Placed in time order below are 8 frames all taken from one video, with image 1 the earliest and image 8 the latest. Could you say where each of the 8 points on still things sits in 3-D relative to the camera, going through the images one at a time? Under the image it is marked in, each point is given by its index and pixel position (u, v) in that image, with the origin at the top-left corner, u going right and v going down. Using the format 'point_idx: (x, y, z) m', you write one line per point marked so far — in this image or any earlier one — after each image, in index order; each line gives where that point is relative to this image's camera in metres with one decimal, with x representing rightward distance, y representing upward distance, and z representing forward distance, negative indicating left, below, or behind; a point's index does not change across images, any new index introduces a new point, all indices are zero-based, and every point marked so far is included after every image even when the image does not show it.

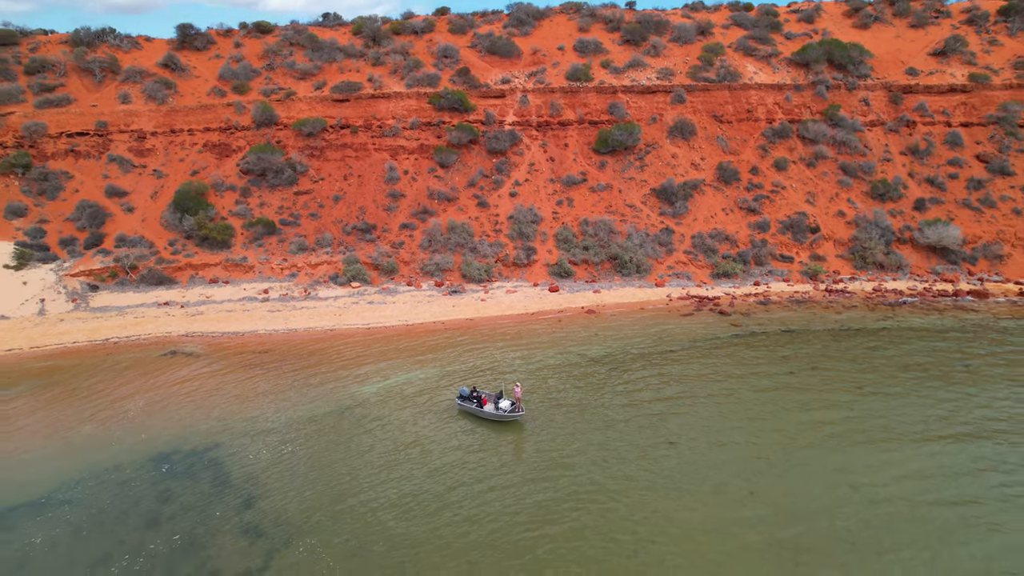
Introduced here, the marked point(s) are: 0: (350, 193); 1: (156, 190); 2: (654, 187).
0: (-2.9, +1.7, +12.0) m
1: (-6.3, +1.8, +11.9) m
2: (+2.5, +1.8, +12.1) m
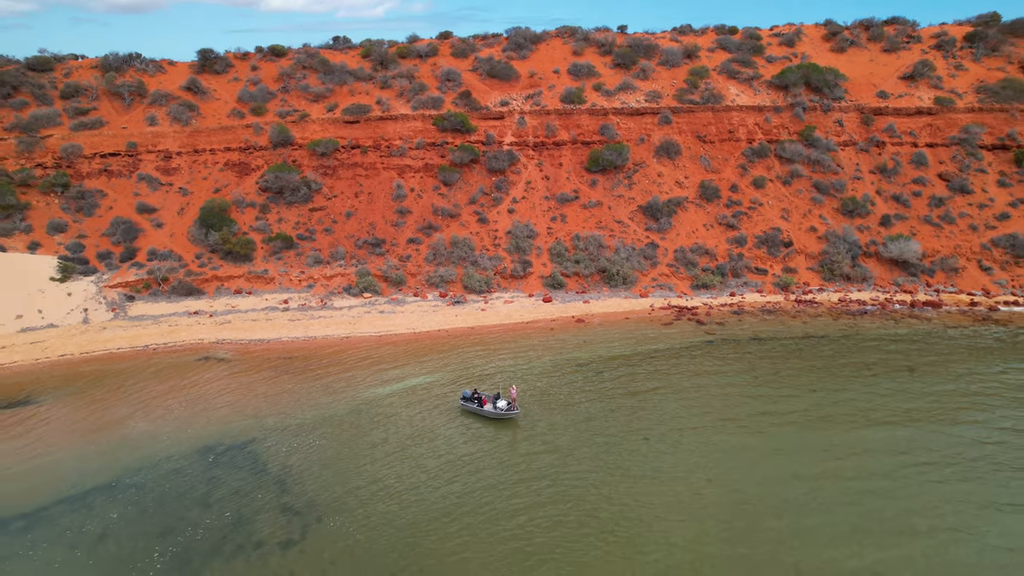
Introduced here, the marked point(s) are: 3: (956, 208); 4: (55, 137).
0: (-2.9, +1.5, +13.0) m
1: (-6.3, +1.6, +12.9) m
2: (+2.5, +1.6, +13.1) m
3: (+8.4, +1.5, +12.7) m
4: (-8.9, +2.9, +13.2) m
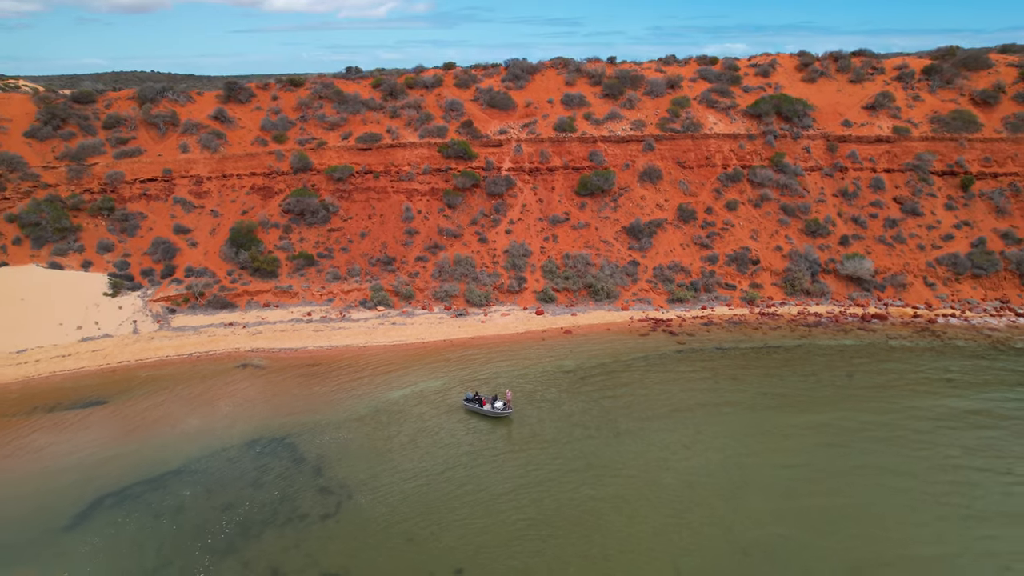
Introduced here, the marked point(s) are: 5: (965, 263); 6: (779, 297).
0: (-3.0, +1.3, +14.5) m
1: (-6.4, +1.3, +14.4) m
2: (+2.4, +1.4, +14.5) m
3: (+8.3, +1.3, +14.2) m
4: (-8.9, +2.7, +14.7) m
5: (+9.0, +0.5, +13.4) m
6: (+5.2, -0.2, +13.2) m
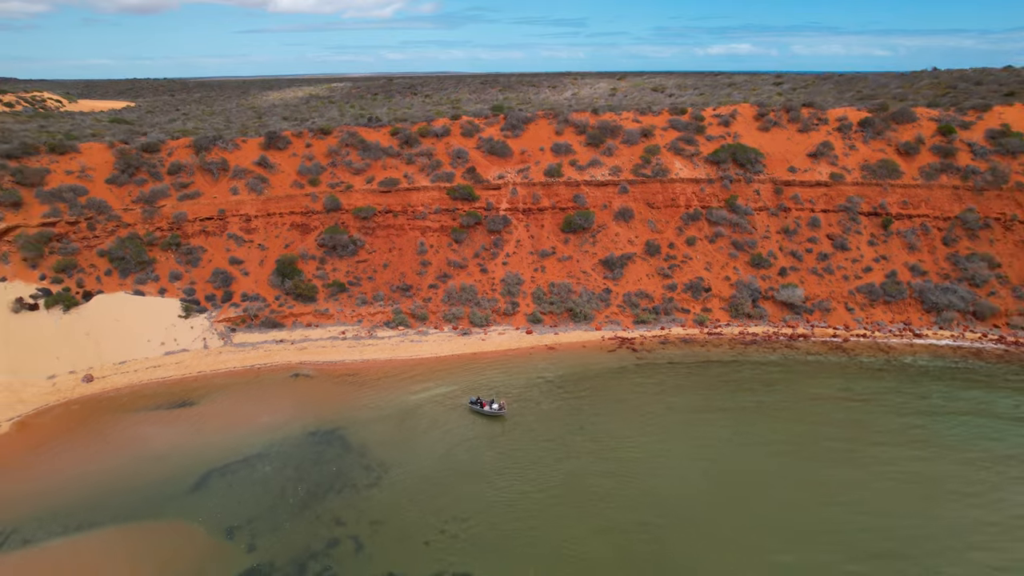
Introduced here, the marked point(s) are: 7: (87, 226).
0: (-3.1, +0.7, +17.5) m
1: (-6.5, +0.8, +17.4) m
2: (+2.3, +0.8, +17.5) m
3: (+8.2, +0.7, +17.1) m
4: (-9.0, +2.2, +17.7) m
5: (+8.9, 0.0, +16.3) m
6: (+5.1, -0.7, +16.2) m
7: (-10.5, +1.6, +16.7) m
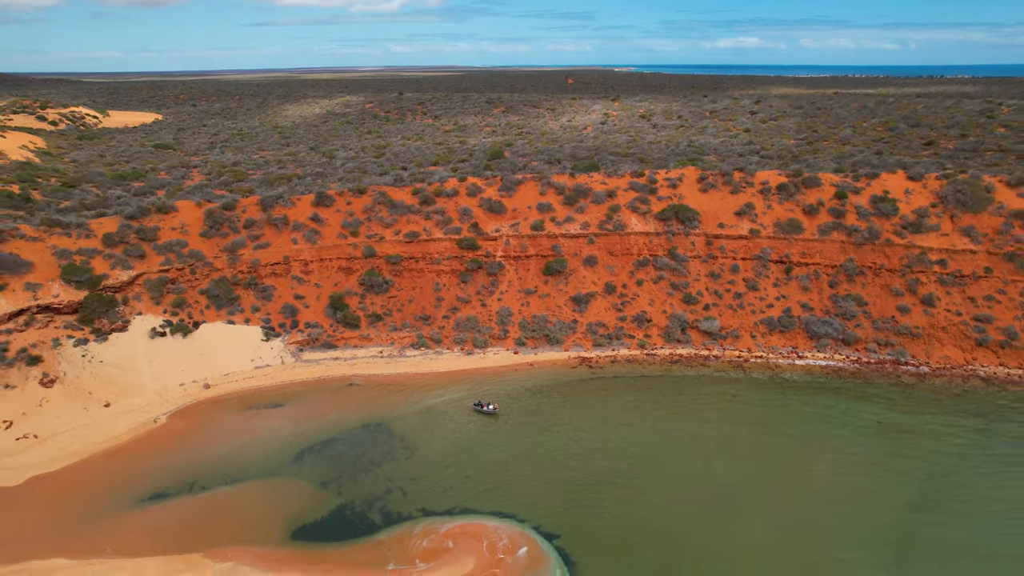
0: (-3.3, -0.3, +23.4) m
1: (-6.7, -0.2, +23.3) m
2: (+2.1, -0.2, +23.3) m
3: (+8.0, -0.4, +22.9) m
4: (-9.3, +1.2, +23.6) m
5: (+8.6, -1.1, +22.1) m
6: (+4.8, -1.8, +21.9) m
7: (-10.8, +0.6, +22.6) m
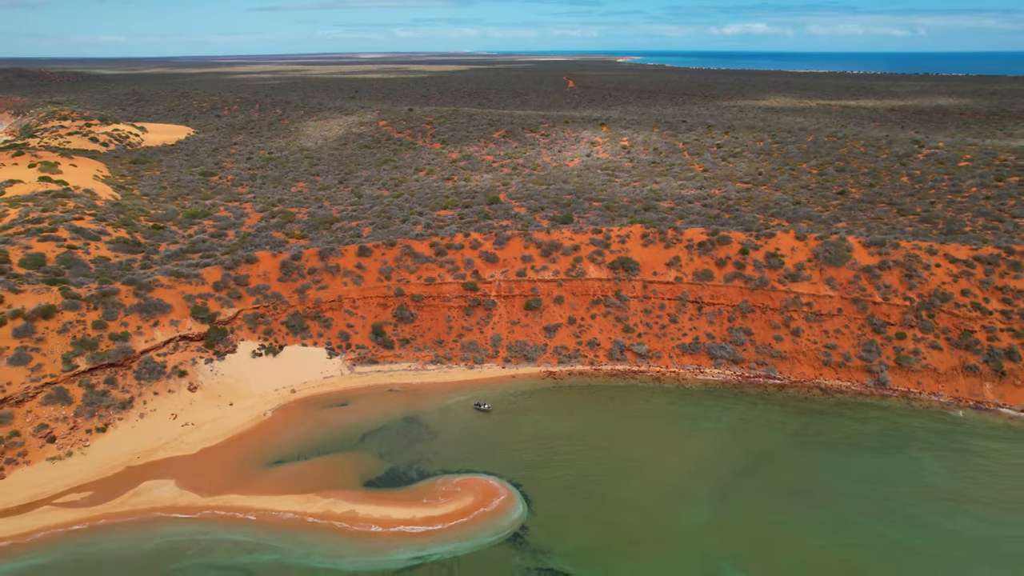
0: (-3.8, -1.8, +32.6) m
1: (-7.2, -1.7, +32.6) m
2: (+1.6, -1.8, +32.6) m
3: (+7.5, -2.0, +32.1) m
4: (-9.8, -0.3, +32.9) m
5: (+8.1, -2.7, +31.3) m
6: (+4.3, -3.4, +31.2) m
7: (-11.3, -0.9, +31.9) m
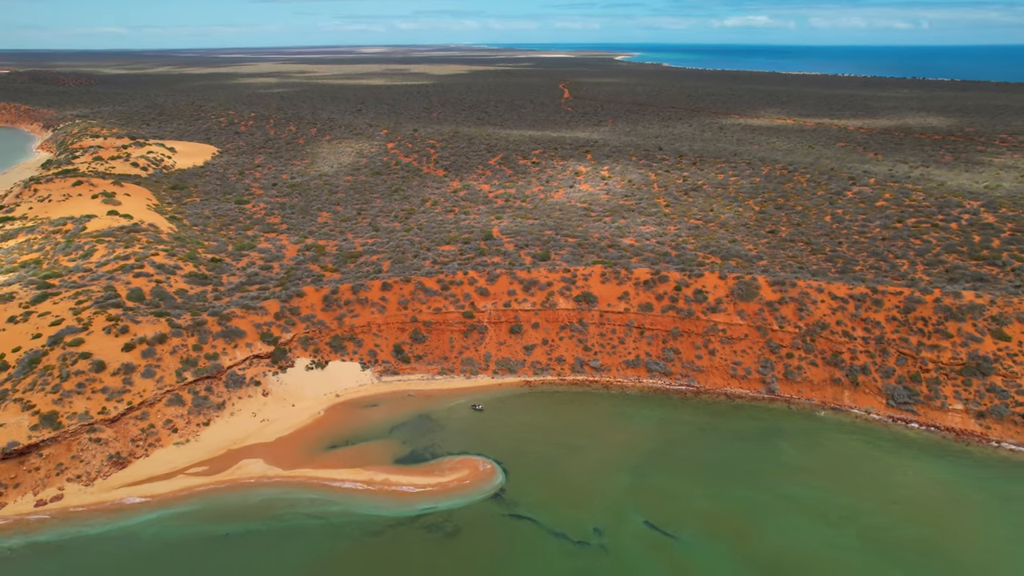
0: (-4.6, -3.6, +42.9) m
1: (-8.0, -3.5, +42.8) m
2: (+0.8, -3.6, +42.8) m
3: (+6.7, -3.8, +42.3) m
4: (-10.6, -2.1, +43.1) m
5: (+7.3, -4.6, +41.5) m
6: (+3.5, -5.2, +41.5) m
7: (-12.0, -2.6, +42.2) m
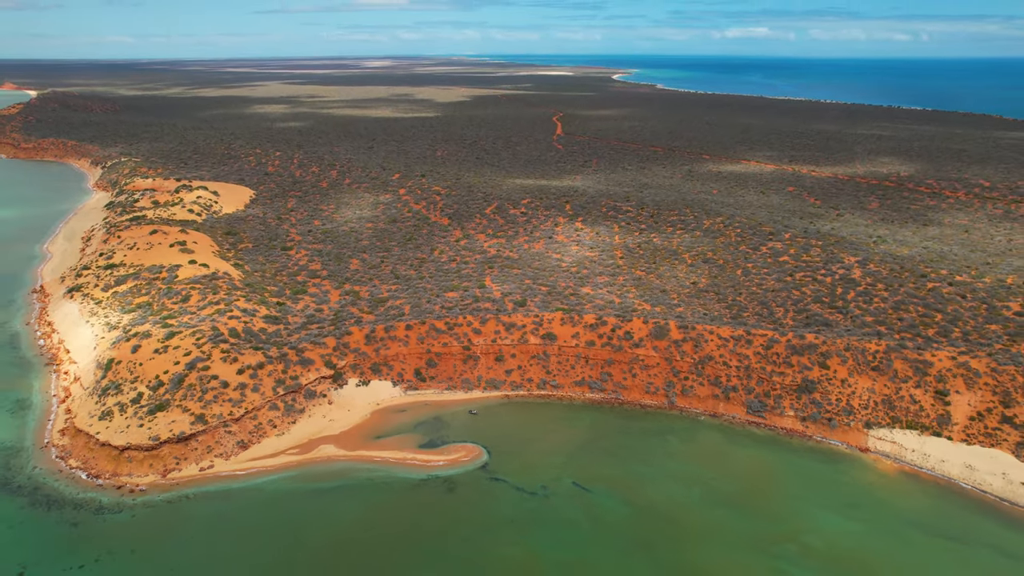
0: (-6.0, -7.3, +61.3) m
1: (-9.4, -7.2, +61.2) m
2: (-0.6, -7.3, +61.2) m
3: (+5.3, -7.6, +60.7) m
4: (-11.9, -5.8, +61.5) m
5: (+5.9, -8.3, +59.9) m
6: (+2.1, -8.9, +59.8) m
7: (-13.4, -6.3, +60.6) m
